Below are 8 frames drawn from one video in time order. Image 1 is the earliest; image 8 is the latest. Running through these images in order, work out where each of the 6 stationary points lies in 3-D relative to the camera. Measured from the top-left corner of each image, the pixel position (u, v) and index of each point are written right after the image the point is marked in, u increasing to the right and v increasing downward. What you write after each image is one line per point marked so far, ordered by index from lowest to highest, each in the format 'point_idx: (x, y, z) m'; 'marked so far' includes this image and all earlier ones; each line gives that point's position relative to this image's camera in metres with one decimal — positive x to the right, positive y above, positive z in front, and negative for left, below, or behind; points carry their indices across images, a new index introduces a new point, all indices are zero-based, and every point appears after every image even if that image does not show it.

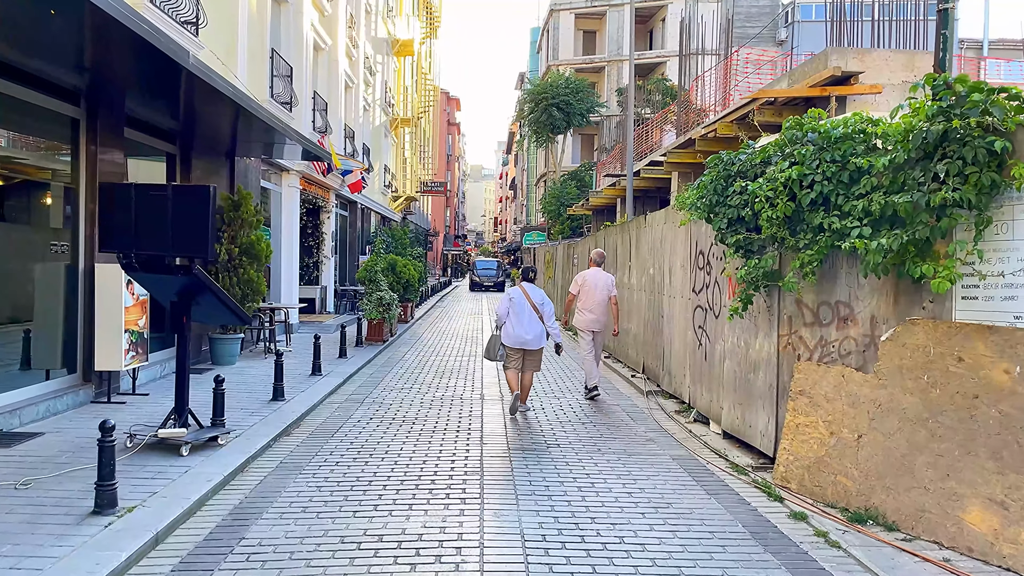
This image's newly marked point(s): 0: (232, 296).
0: (-4.0, -0.1, +11.5) m
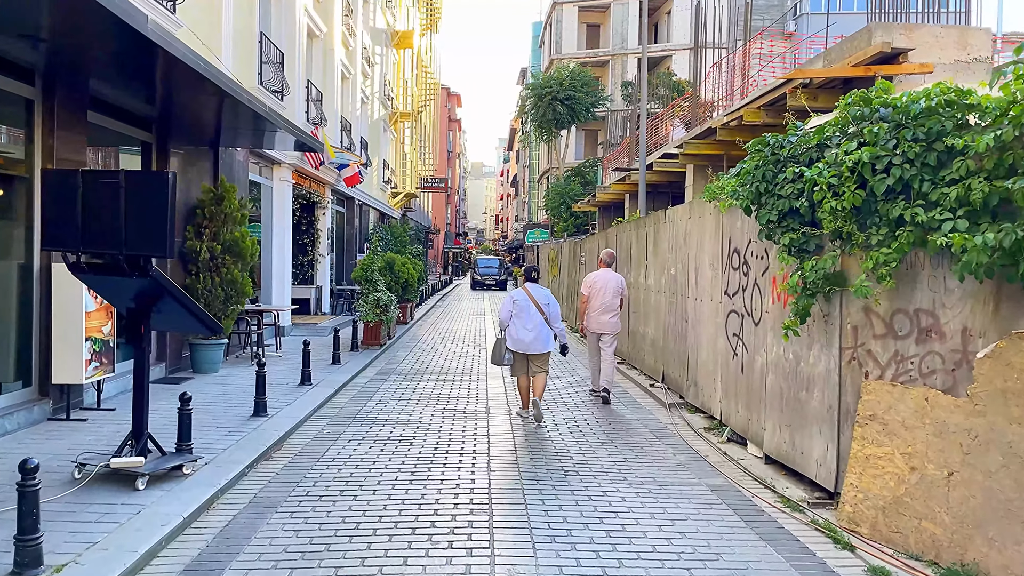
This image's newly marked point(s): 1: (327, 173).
0: (-3.9, -0.1, +10.5) m
1: (-4.3, +2.7, +18.9) m
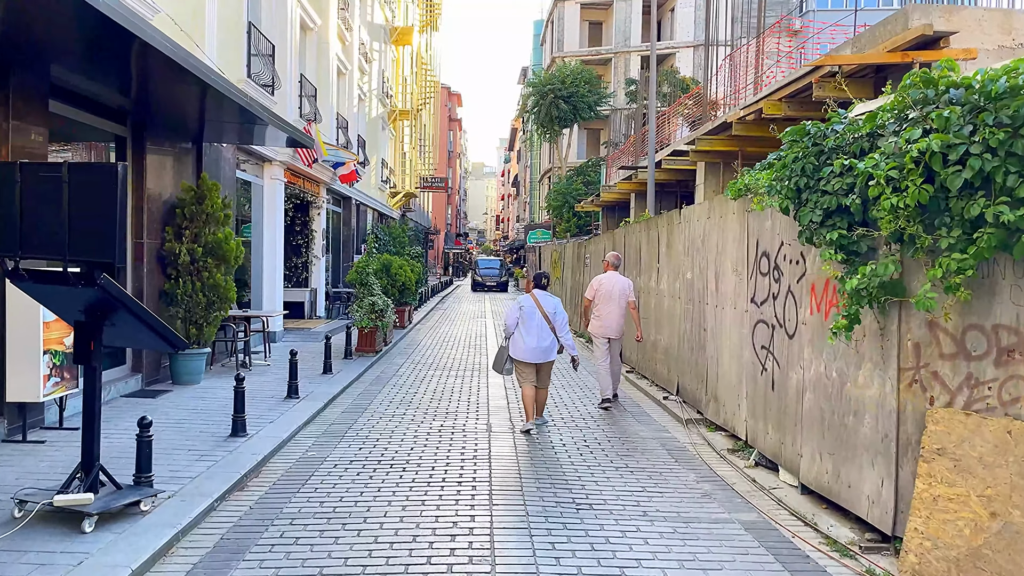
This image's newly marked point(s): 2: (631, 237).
0: (-3.9, -0.2, +9.8) m
1: (-4.3, +2.6, +18.1) m
2: (+1.9, +0.8, +13.1) m
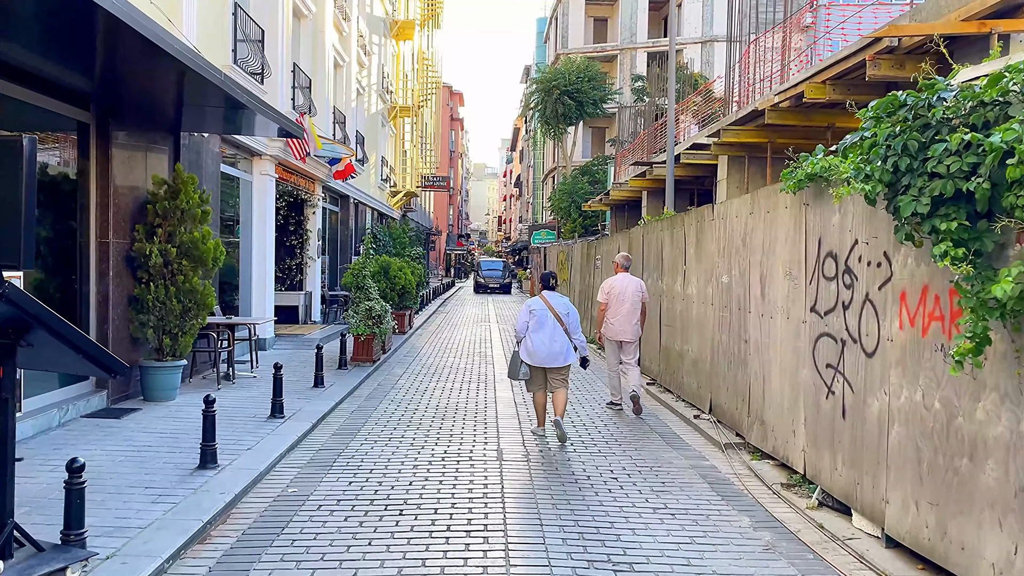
0: (-3.7, -0.2, +8.7) m
1: (-4.1, +2.6, +17.1) m
2: (+2.0, +0.8, +12.0) m
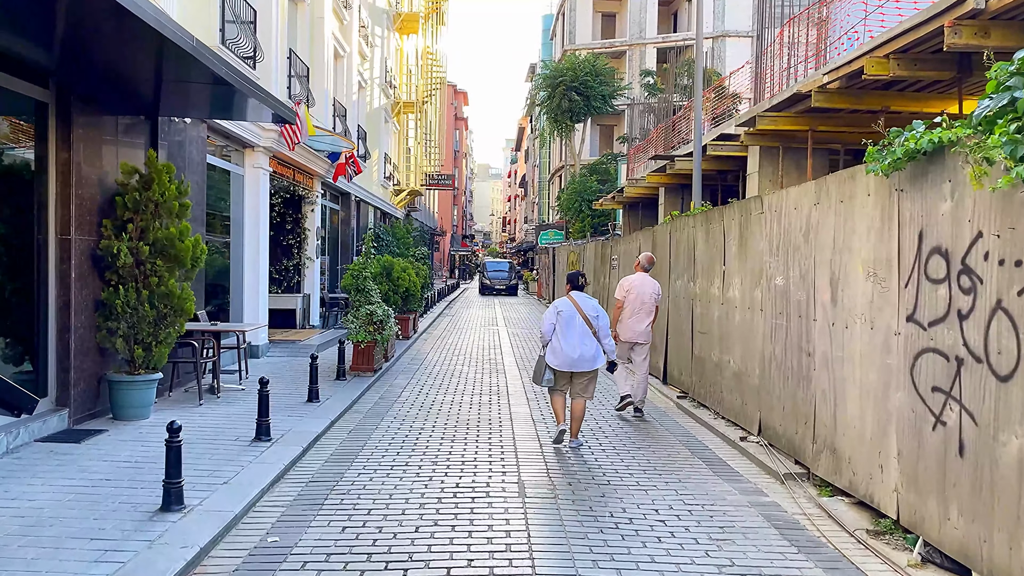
0: (-3.6, -0.3, +7.7) m
1: (-3.9, +2.5, +16.0) m
2: (+2.2, +0.7, +11.0) m
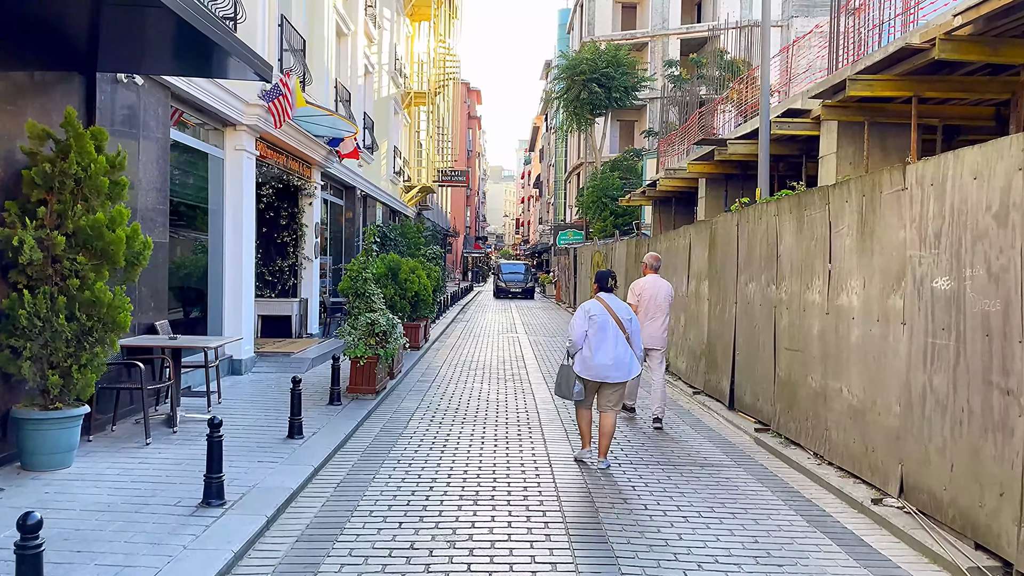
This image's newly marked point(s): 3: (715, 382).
0: (-3.3, -0.3, +5.7) m
1: (-3.5, +2.4, +14.1) m
2: (+2.6, +0.7, +8.9) m
3: (+2.5, -1.1, +9.7) m
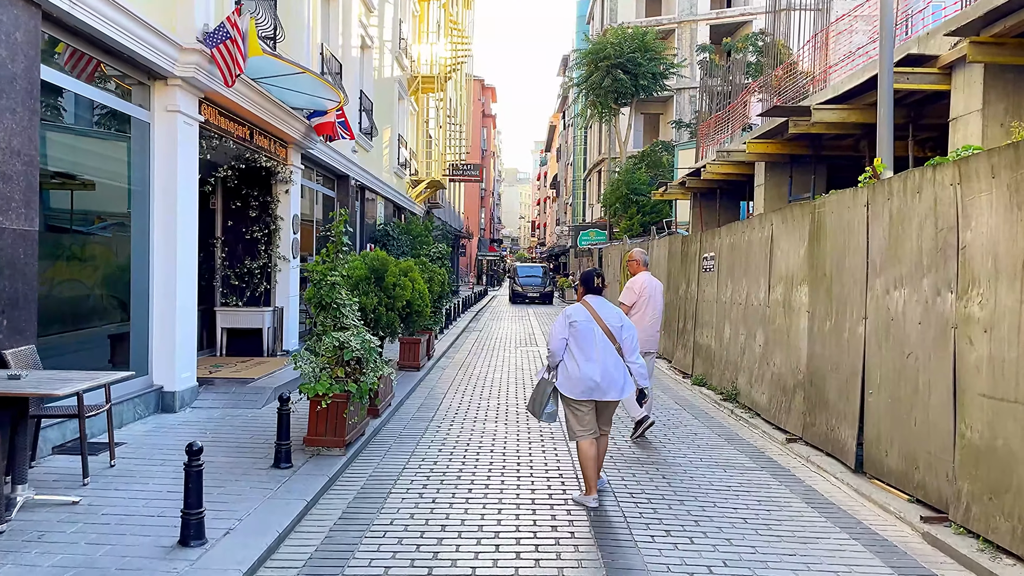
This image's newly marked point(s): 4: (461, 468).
0: (-3.1, -0.4, +3.0) m
1: (-3.2, +2.4, +11.4) m
2: (+2.8, +0.6, +6.1) m
3: (+2.7, -1.2, +6.9) m
4: (-0.4, -1.5, +6.6) m
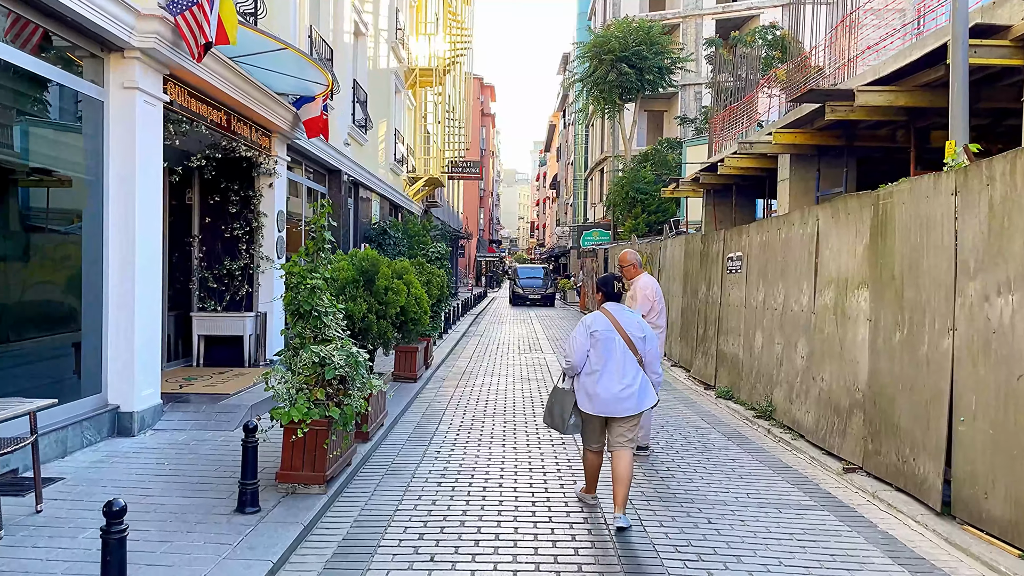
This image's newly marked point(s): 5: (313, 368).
0: (-3.0, -0.4, +1.9) m
1: (-3.1, +2.3, +10.3) m
2: (+2.9, +0.6, +5.0) m
3: (+2.8, -1.2, +5.8) m
4: (-0.3, -1.6, +5.5) m
5: (-1.4, -0.6, +5.7) m
